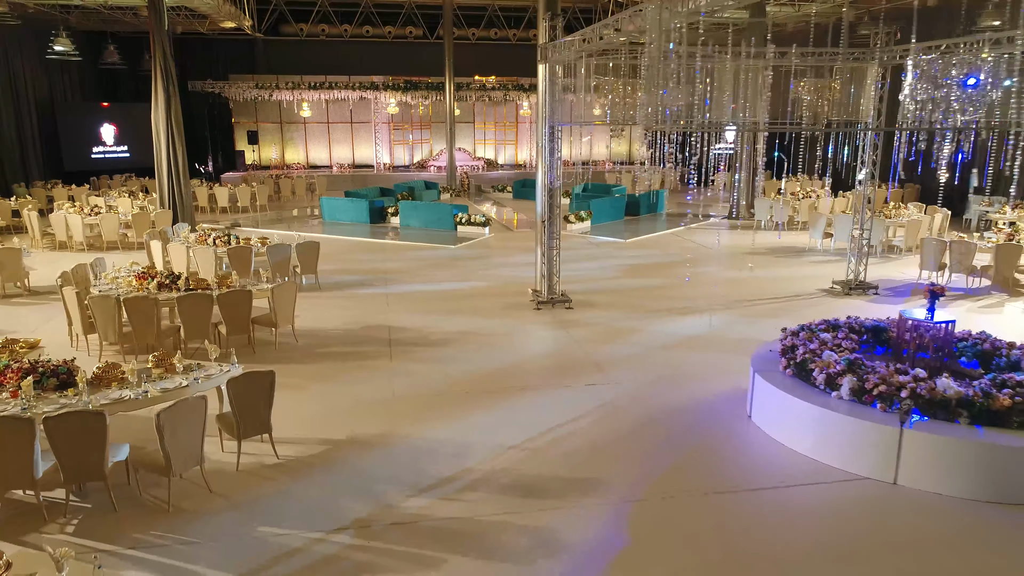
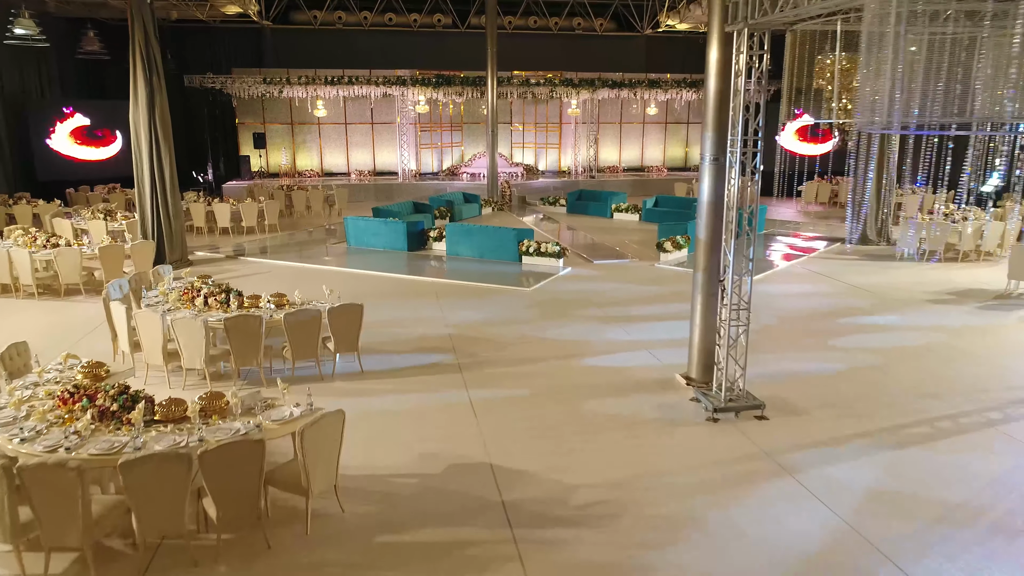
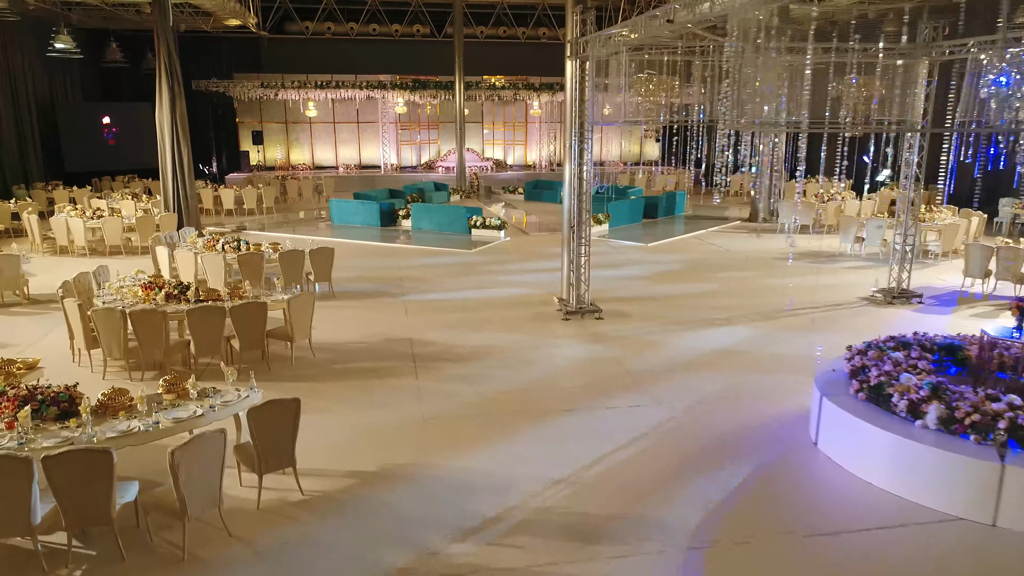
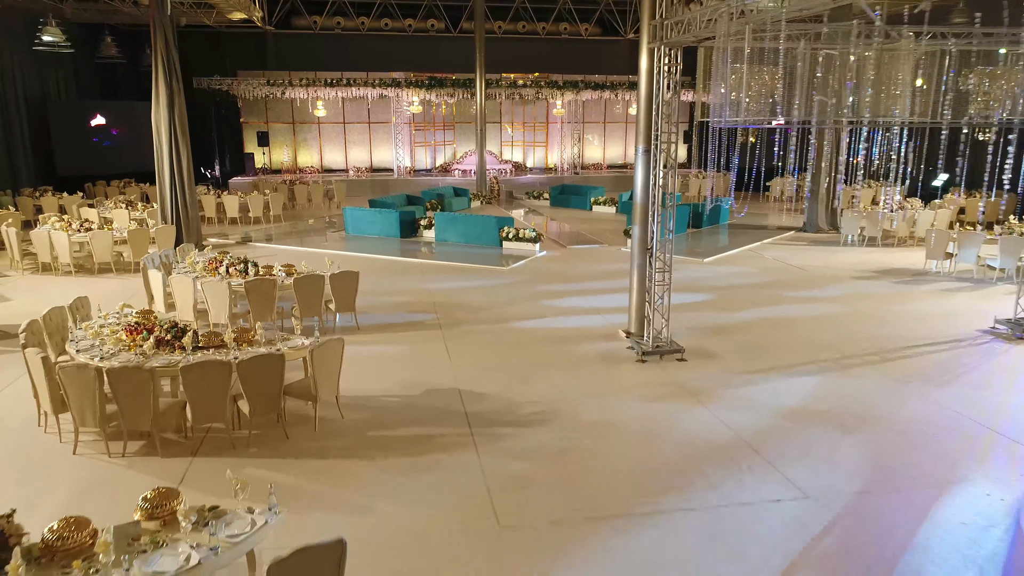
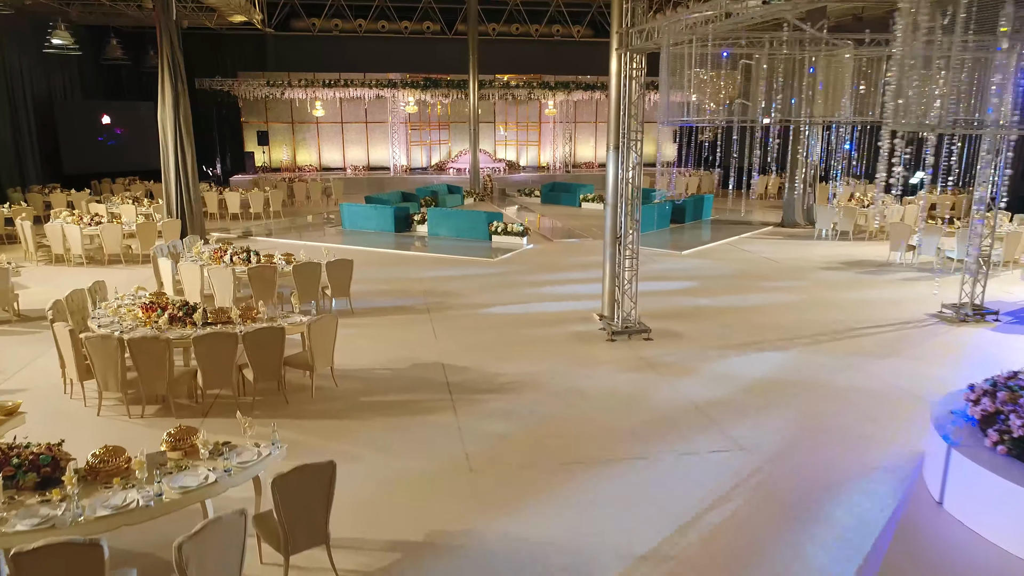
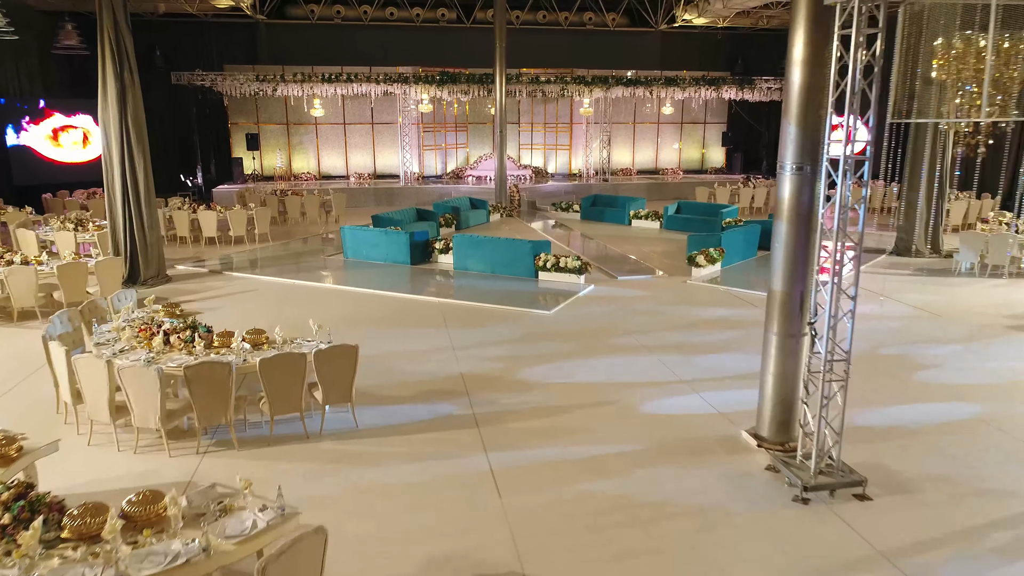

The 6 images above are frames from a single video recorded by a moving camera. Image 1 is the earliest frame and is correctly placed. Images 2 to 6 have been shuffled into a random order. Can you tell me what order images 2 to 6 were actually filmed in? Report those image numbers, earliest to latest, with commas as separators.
3, 5, 4, 2, 6
